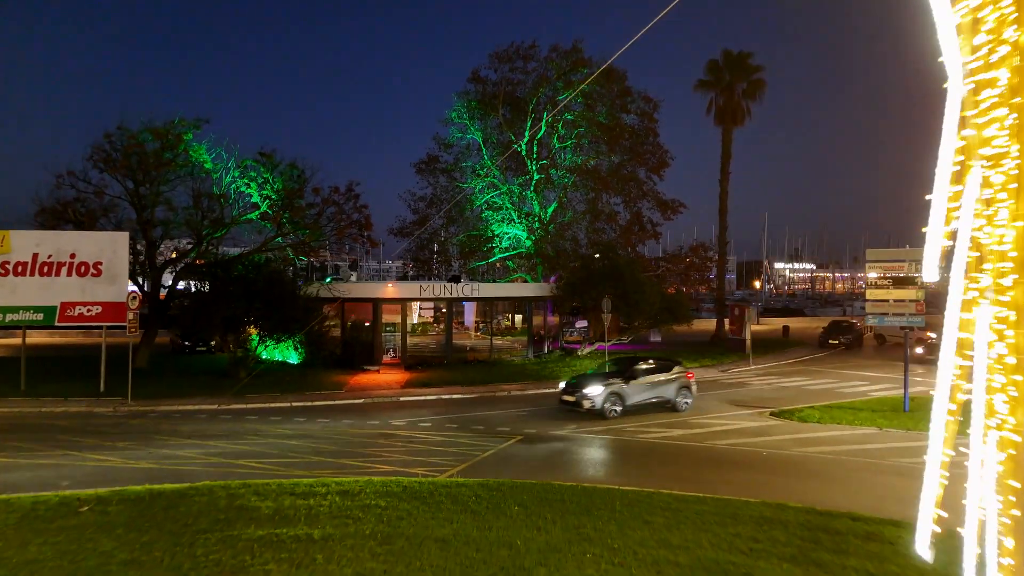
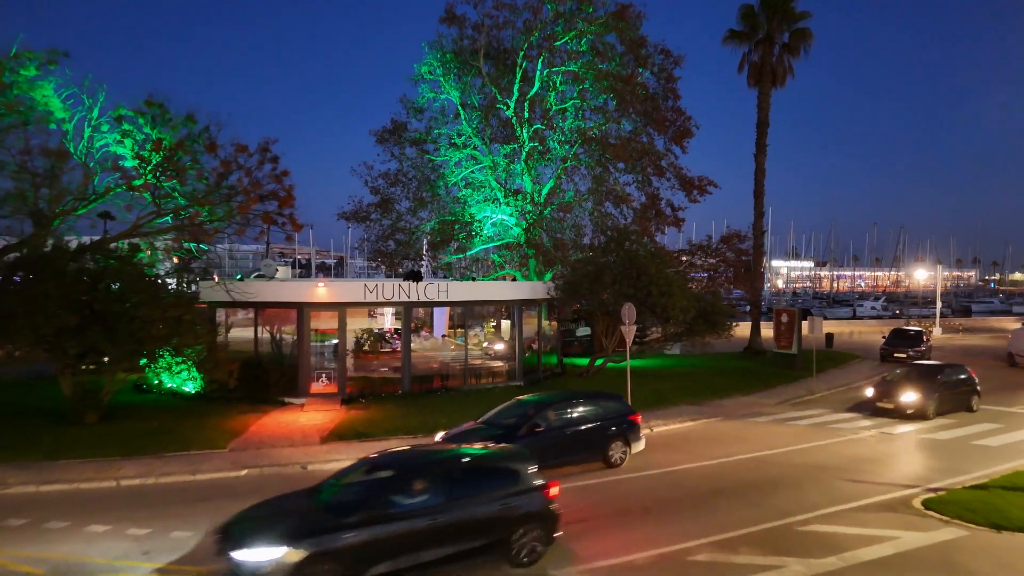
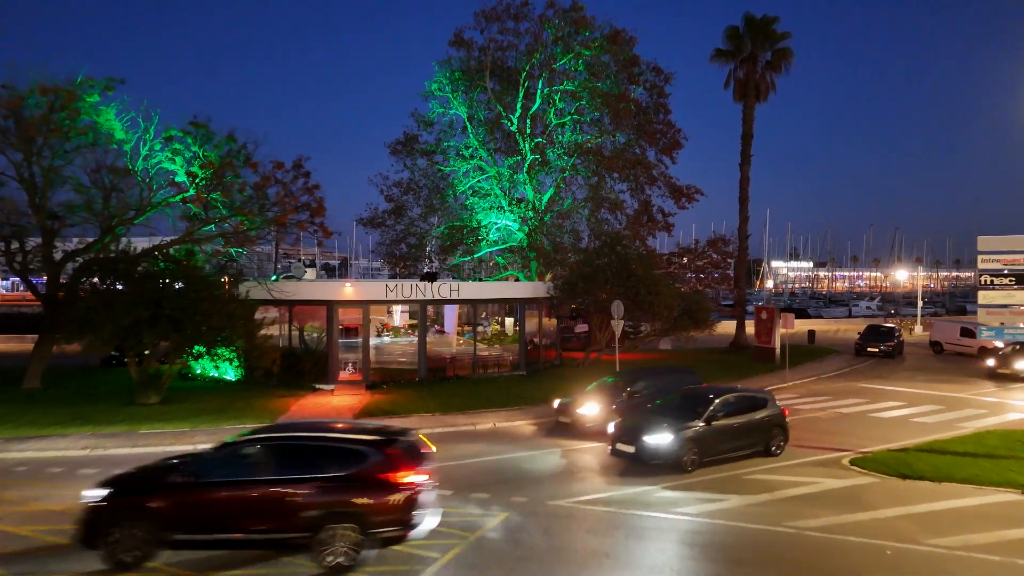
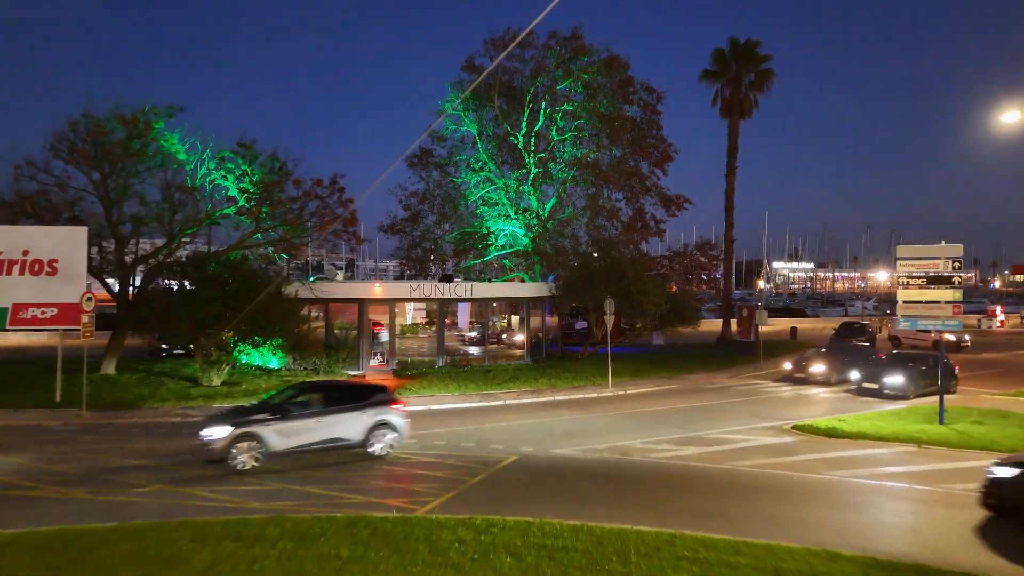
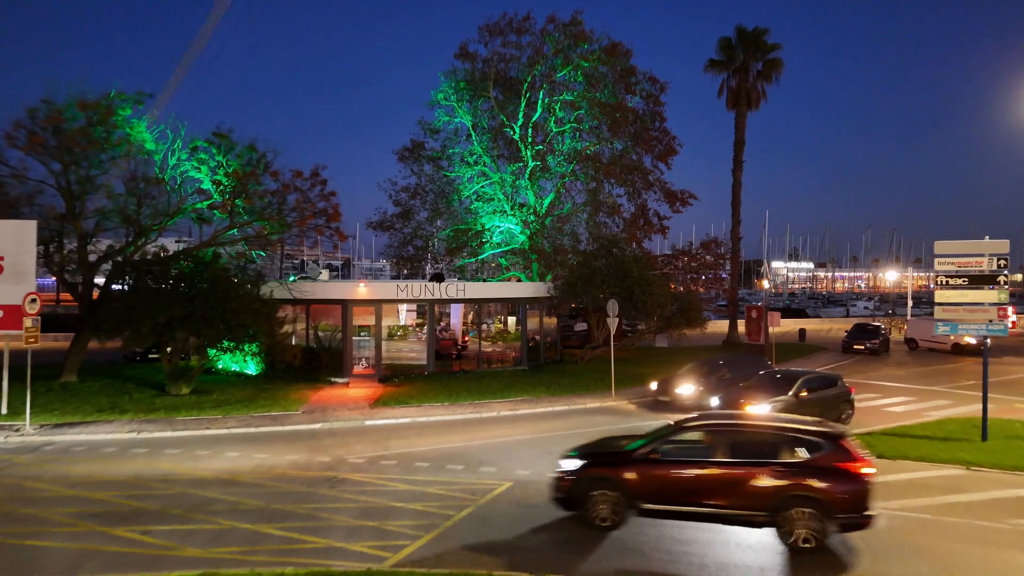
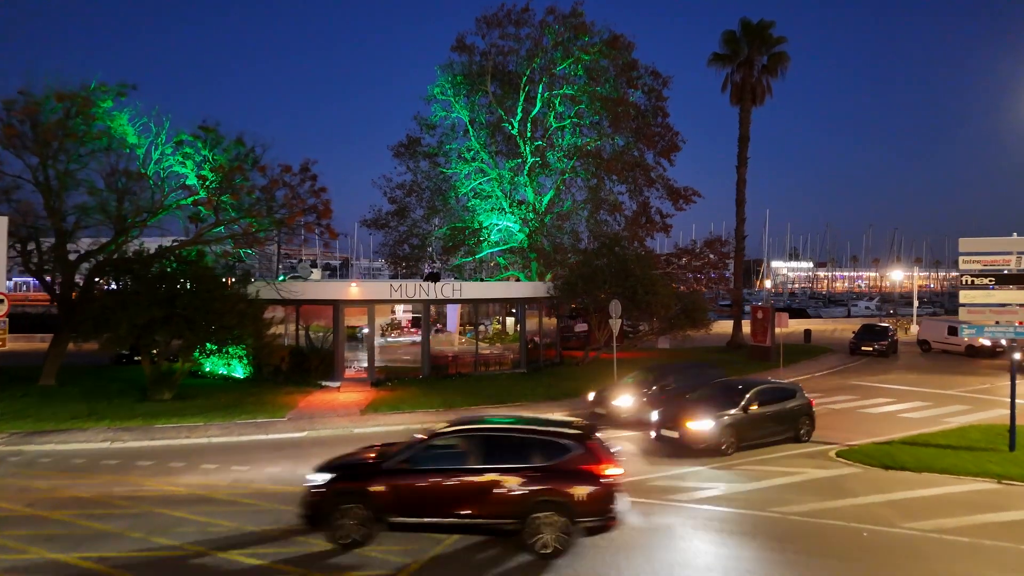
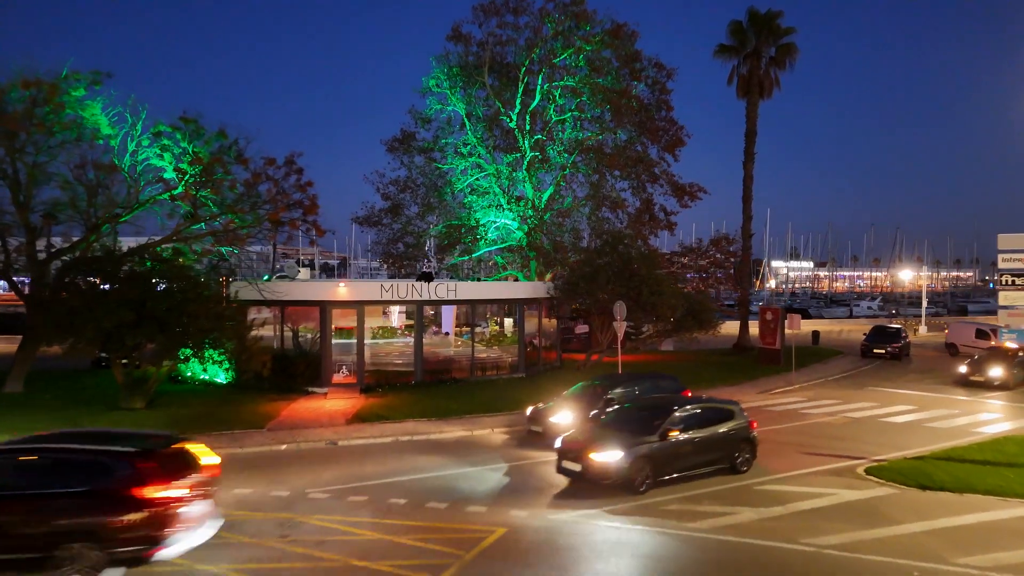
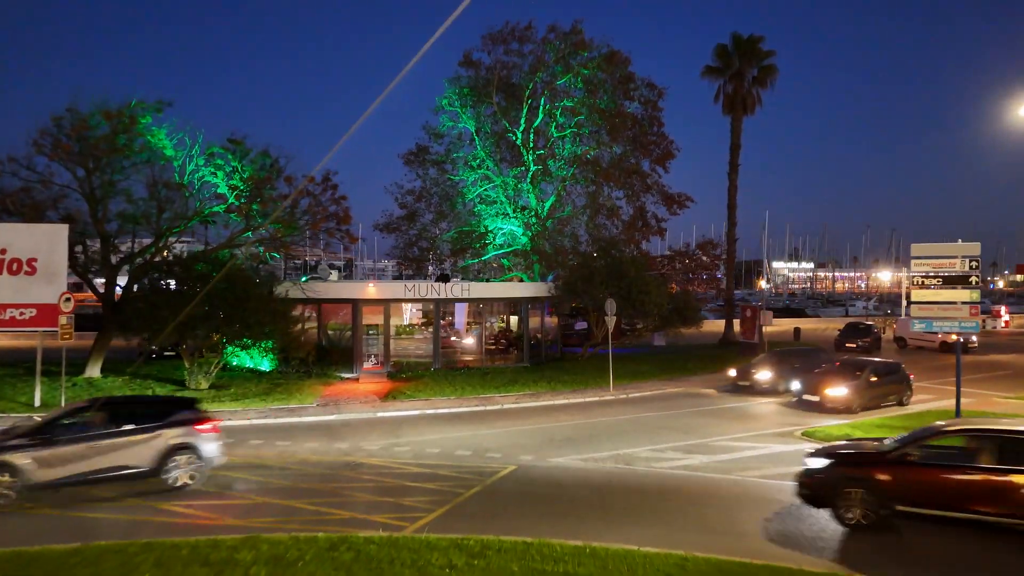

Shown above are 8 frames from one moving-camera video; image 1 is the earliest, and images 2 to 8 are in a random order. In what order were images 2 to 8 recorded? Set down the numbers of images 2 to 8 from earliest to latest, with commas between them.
4, 8, 5, 6, 3, 7, 2
